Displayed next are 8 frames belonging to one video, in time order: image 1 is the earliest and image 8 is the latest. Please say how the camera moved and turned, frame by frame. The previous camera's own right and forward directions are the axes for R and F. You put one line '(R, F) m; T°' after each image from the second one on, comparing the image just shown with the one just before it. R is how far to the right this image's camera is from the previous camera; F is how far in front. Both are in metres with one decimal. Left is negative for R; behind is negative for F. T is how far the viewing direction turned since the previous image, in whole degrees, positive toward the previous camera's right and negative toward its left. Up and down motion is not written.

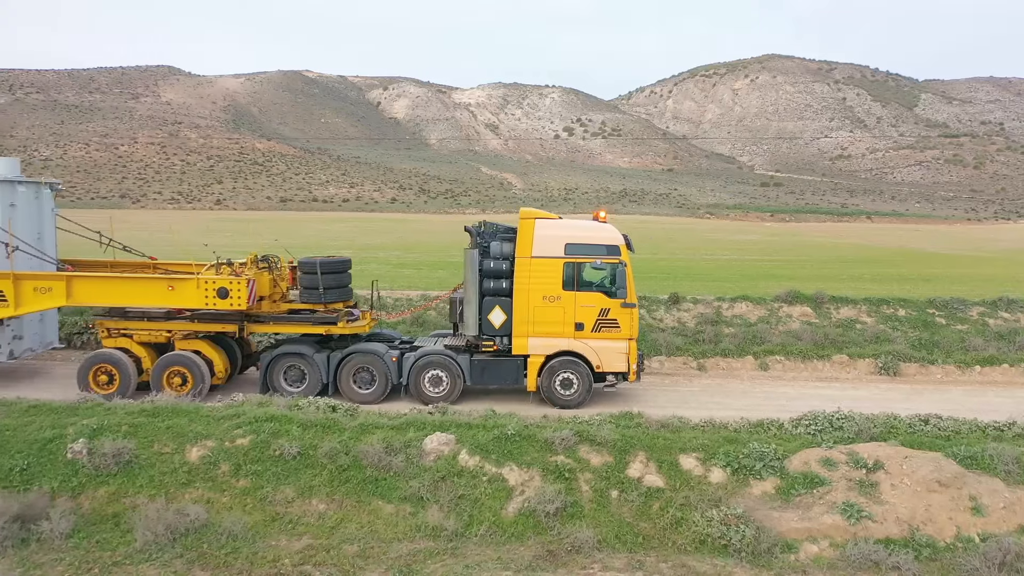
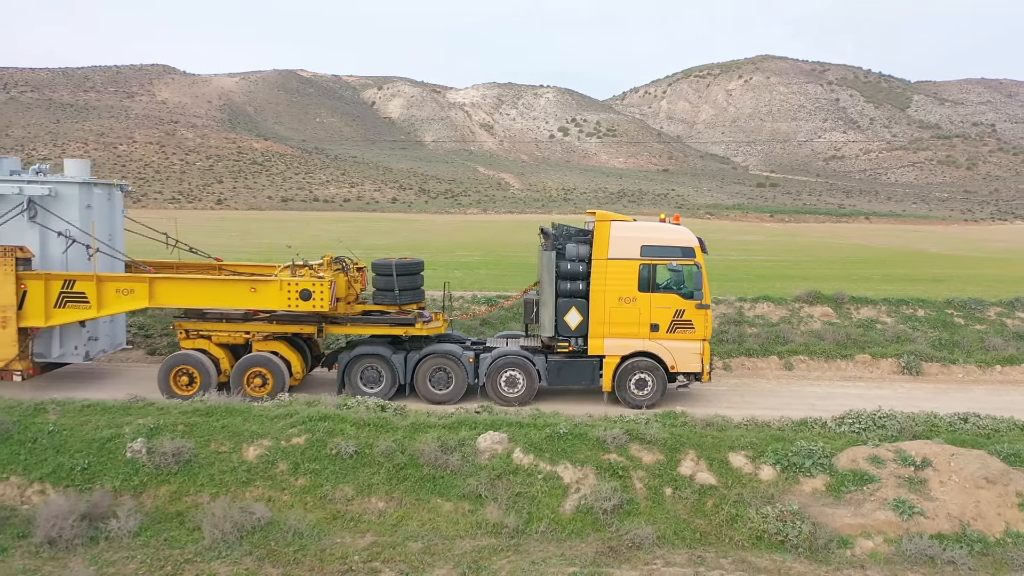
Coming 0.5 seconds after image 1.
(-0.7, -0.1) m; +1°
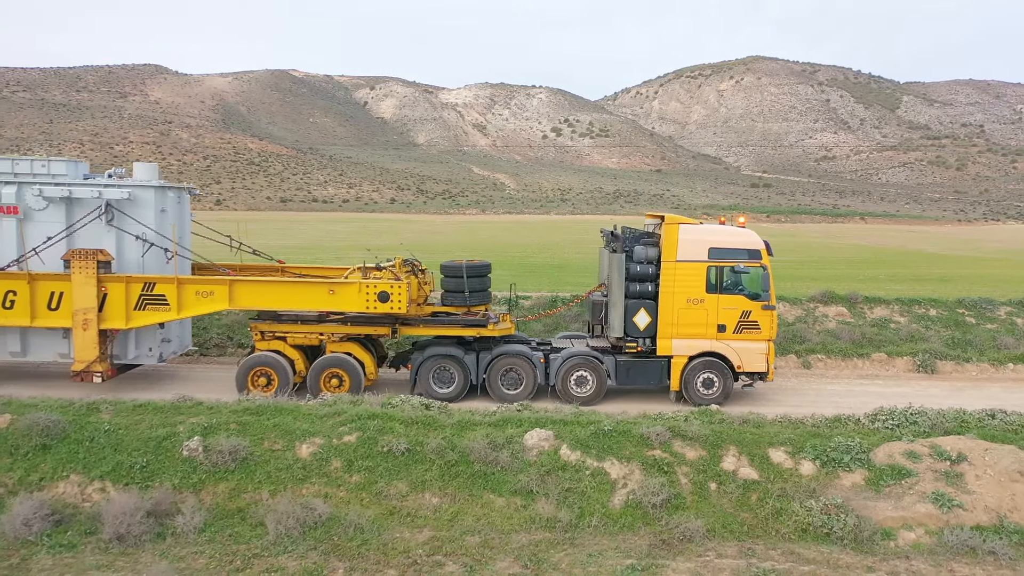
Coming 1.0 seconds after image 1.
(-0.6, -0.2) m; +1°
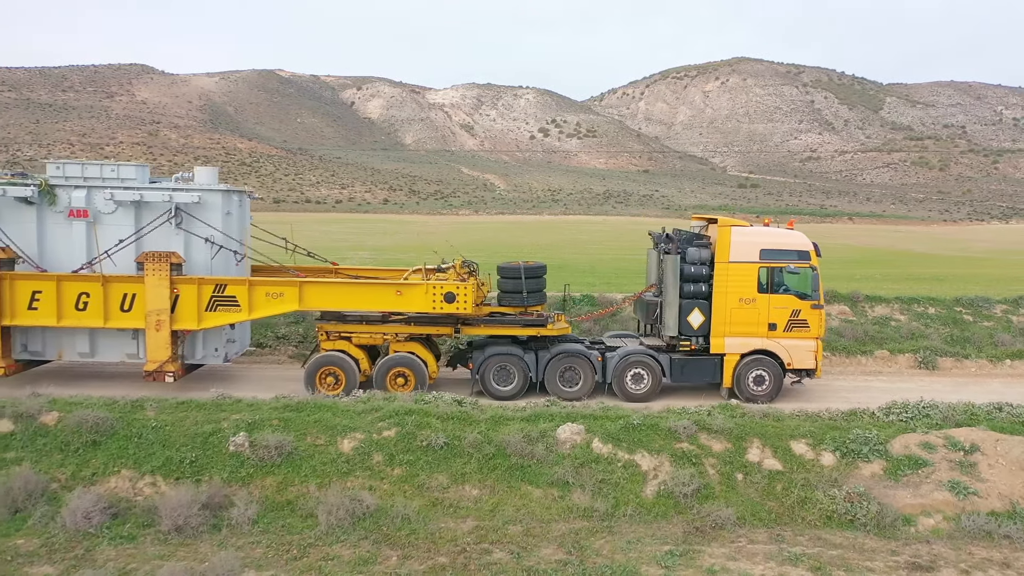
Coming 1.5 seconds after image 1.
(-0.6, -0.4) m; +1°
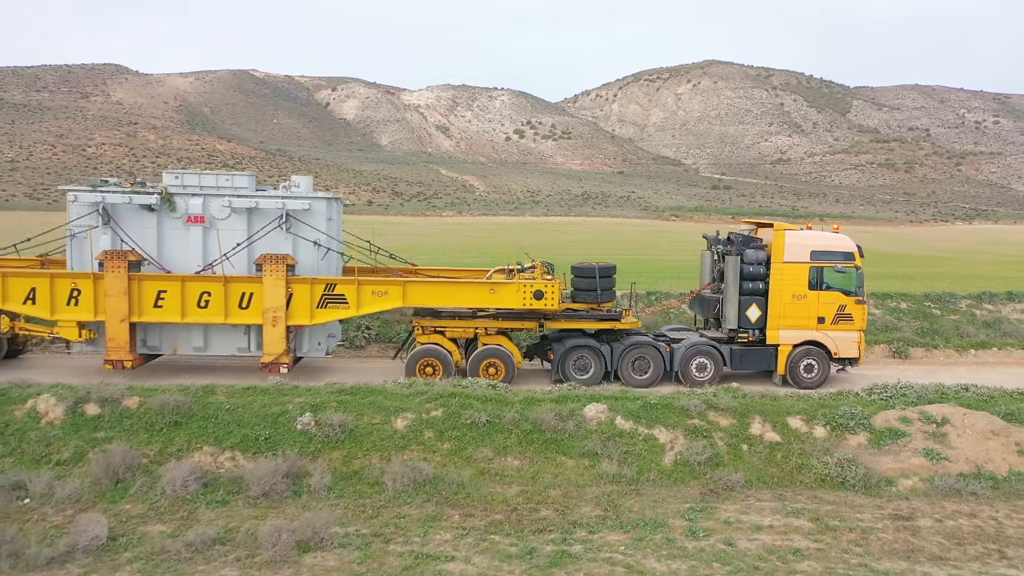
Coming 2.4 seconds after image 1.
(-0.8, -1.3) m; +2°
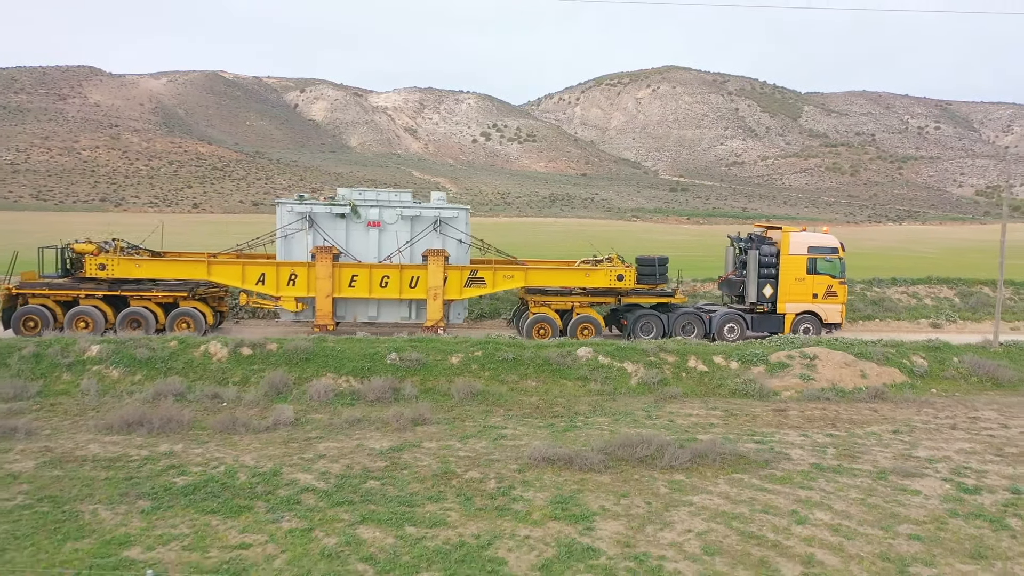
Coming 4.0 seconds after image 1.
(-1.1, -5.2) m; +3°
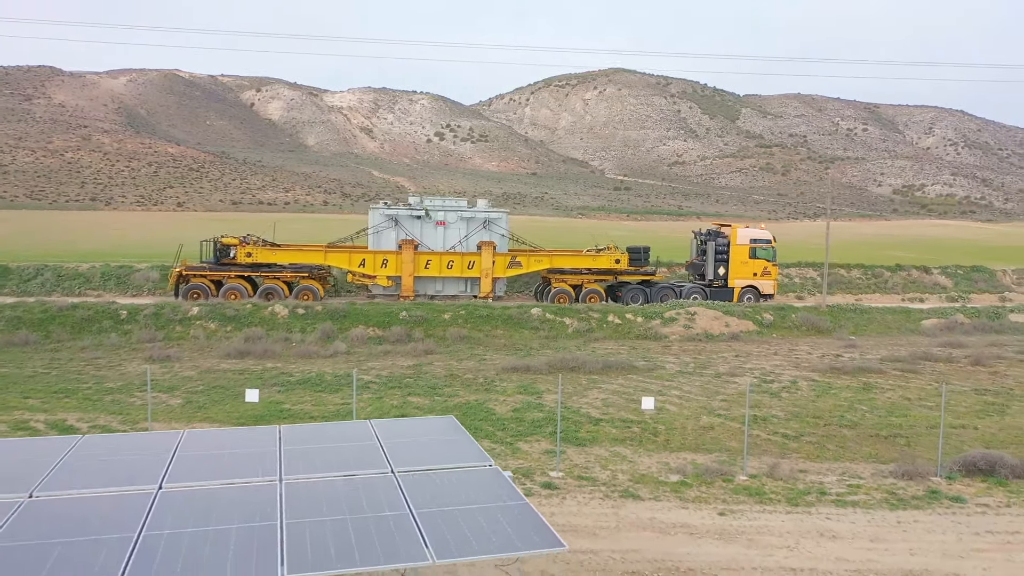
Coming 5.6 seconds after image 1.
(-0.7, -7.0) m; +3°
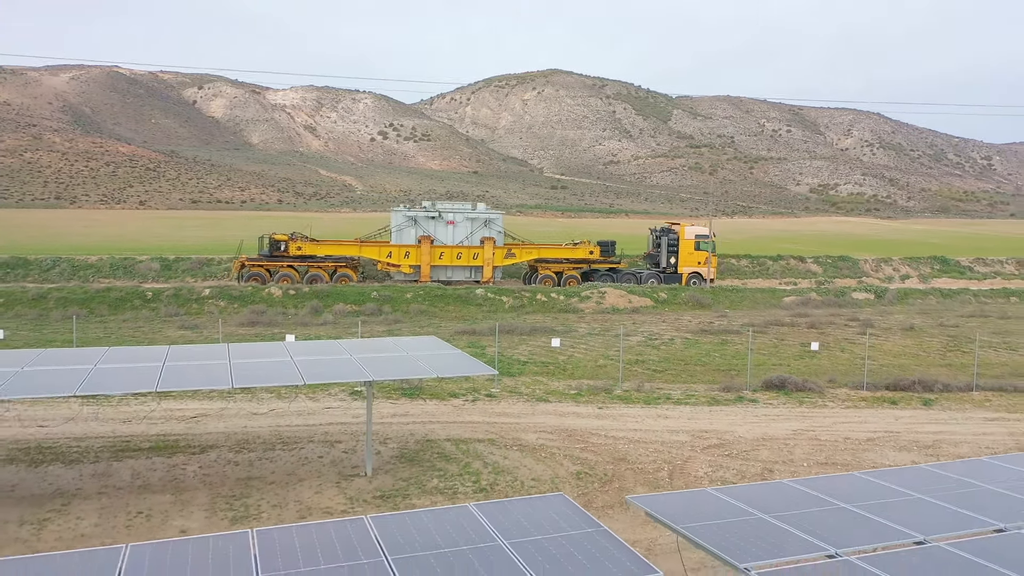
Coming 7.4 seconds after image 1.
(-0.3, -6.1) m; +4°
